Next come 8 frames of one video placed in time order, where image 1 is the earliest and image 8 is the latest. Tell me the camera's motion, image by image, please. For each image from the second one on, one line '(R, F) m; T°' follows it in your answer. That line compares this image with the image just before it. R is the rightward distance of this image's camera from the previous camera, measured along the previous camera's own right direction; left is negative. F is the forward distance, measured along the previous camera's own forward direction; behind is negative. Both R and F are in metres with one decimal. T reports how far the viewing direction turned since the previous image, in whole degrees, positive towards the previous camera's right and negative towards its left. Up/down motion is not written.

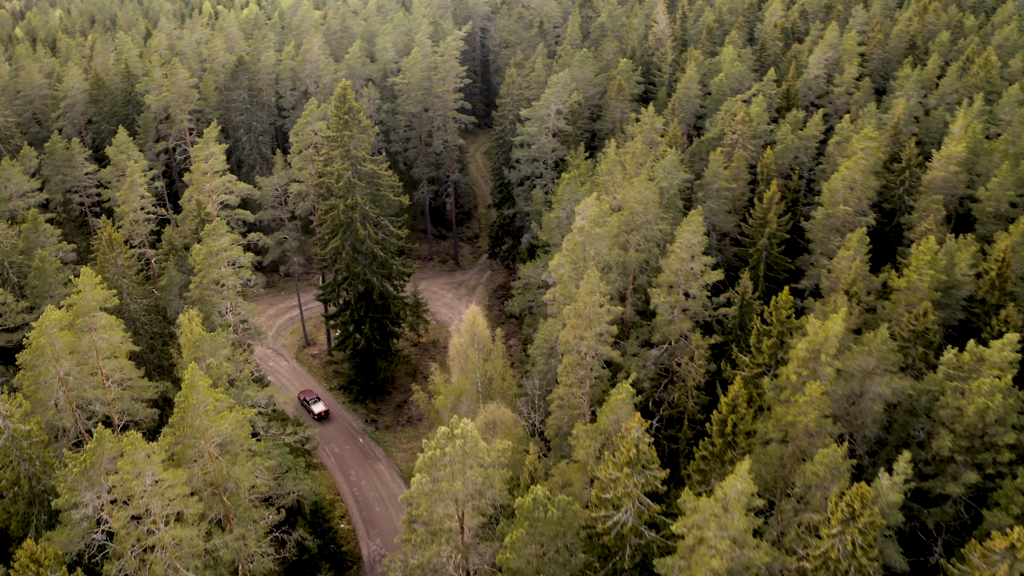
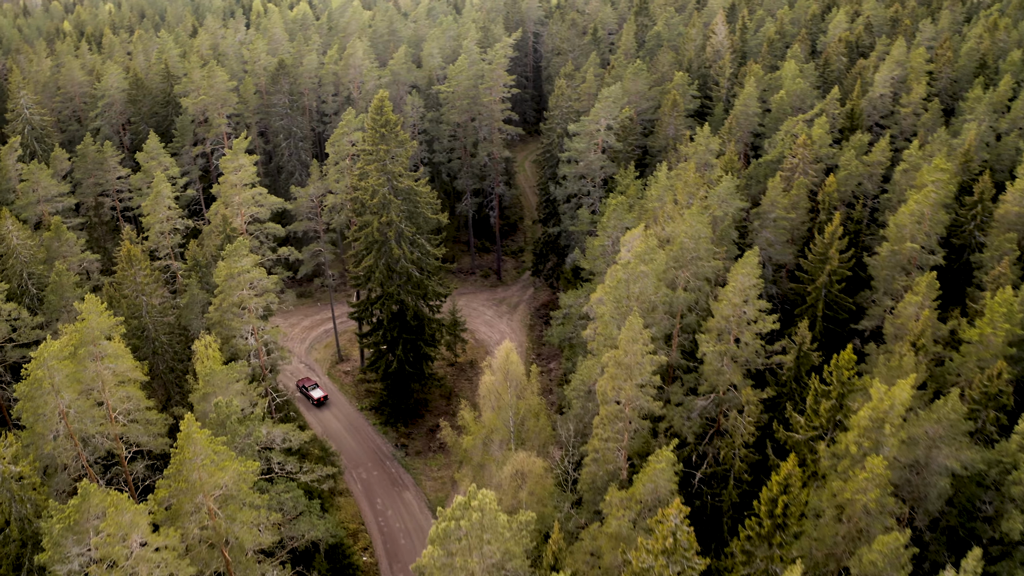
(+0.3, +1.9) m; -2°
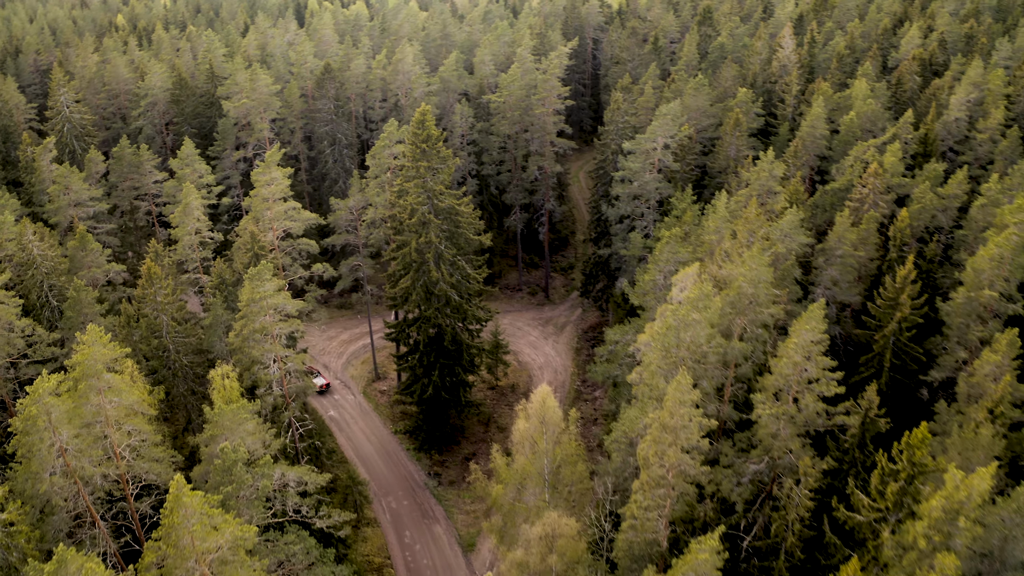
(+0.3, +2.0) m; -3°
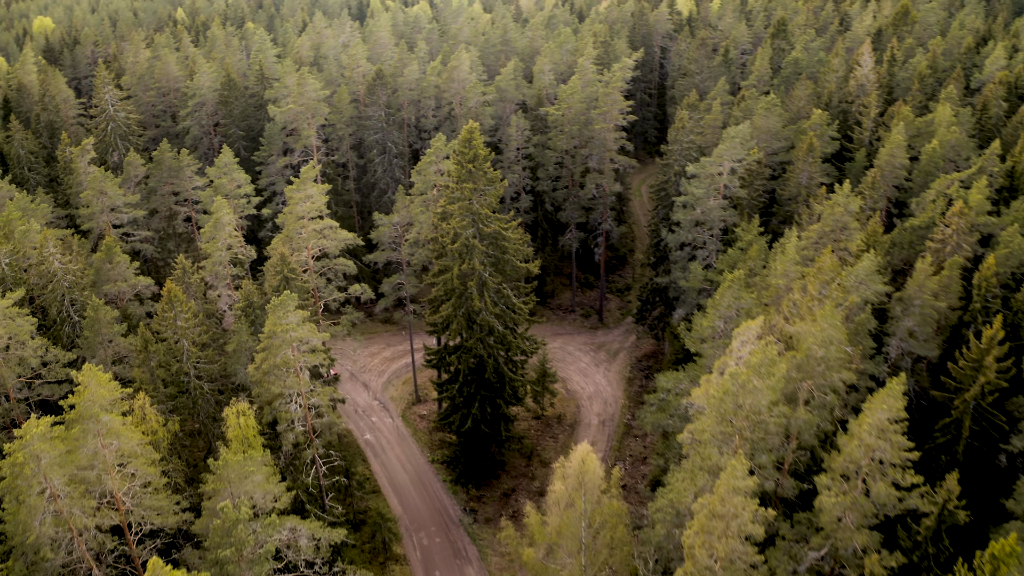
(+0.3, +2.2) m; -3°
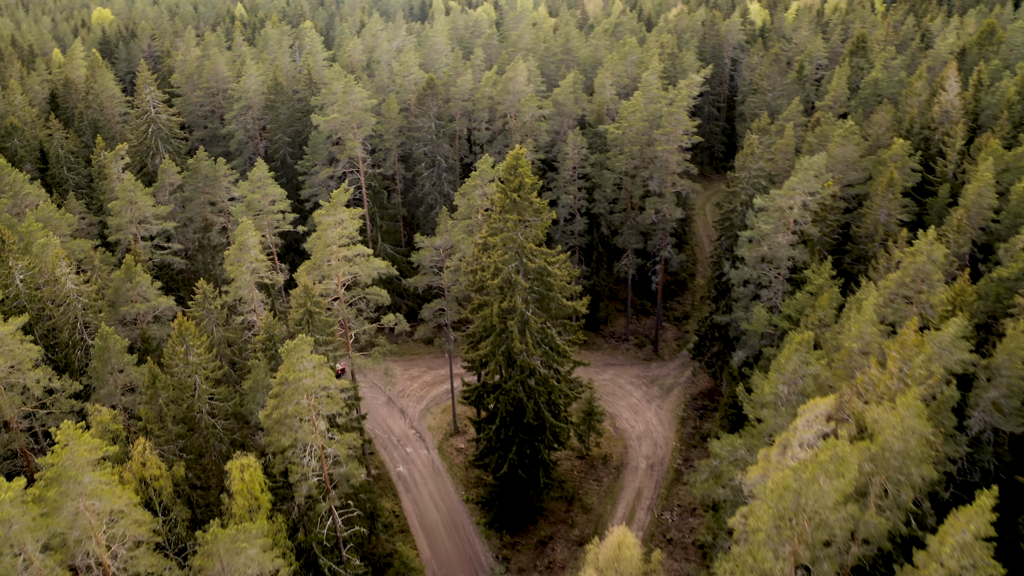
(+0.4, +2.4) m; -3°
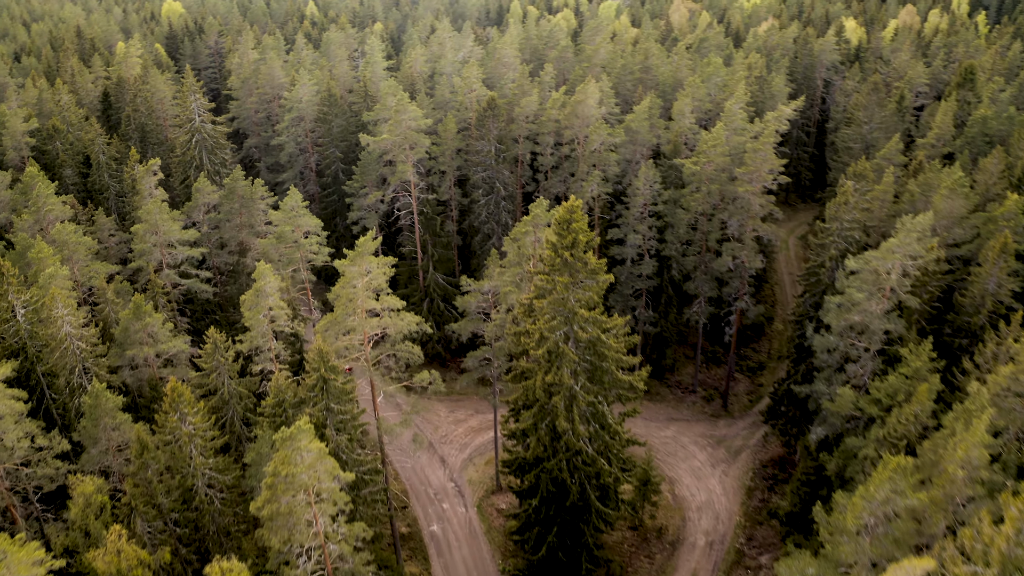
(+0.5, +3.4) m; -4°
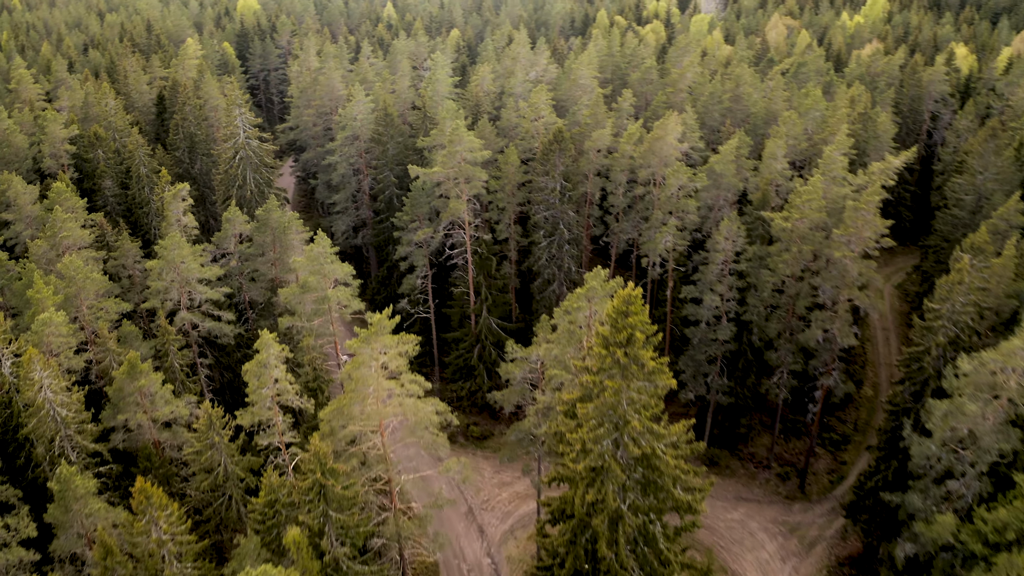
(+0.6, +3.8) m; -4°
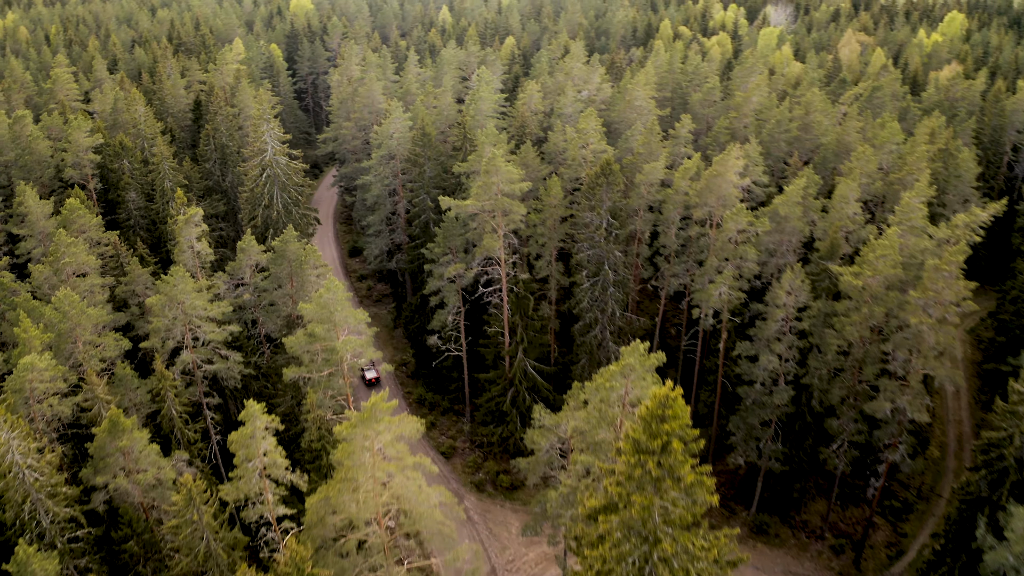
(+0.5, +2.7) m; -3°
